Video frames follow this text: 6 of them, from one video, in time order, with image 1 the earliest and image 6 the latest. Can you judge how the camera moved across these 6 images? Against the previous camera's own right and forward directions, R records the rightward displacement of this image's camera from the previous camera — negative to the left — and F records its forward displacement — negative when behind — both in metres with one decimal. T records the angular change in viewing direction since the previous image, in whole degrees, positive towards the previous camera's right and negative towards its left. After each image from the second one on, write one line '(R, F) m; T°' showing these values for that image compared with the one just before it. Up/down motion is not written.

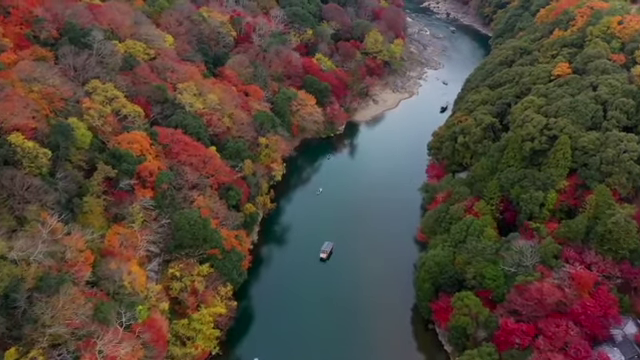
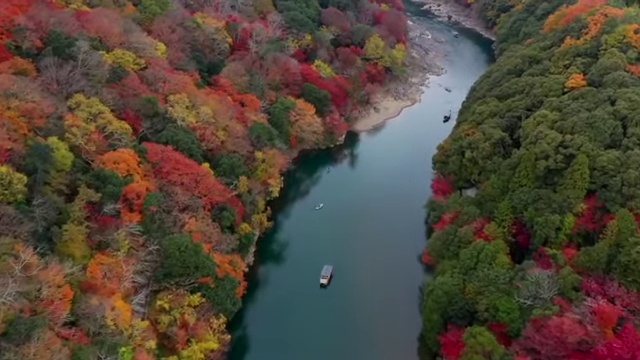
(-0.1, +2.1) m; 0°
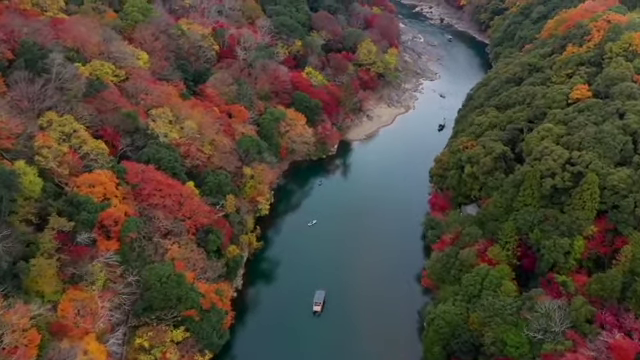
(-0.1, +2.0) m; +1°
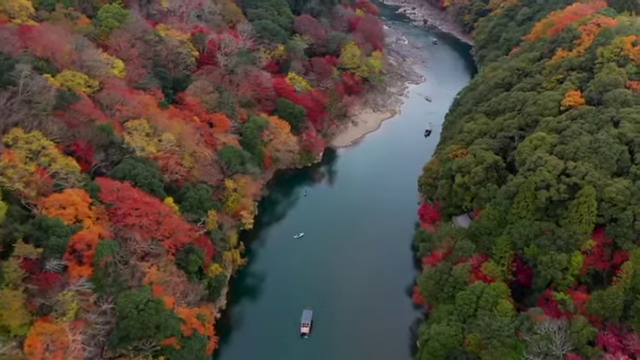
(-0.1, +1.4) m; +2°
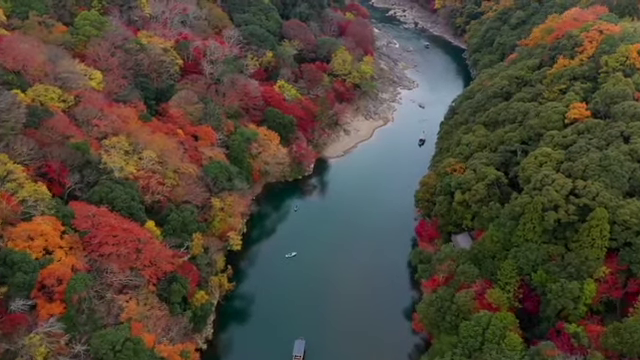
(-0.1, +2.0) m; +1°
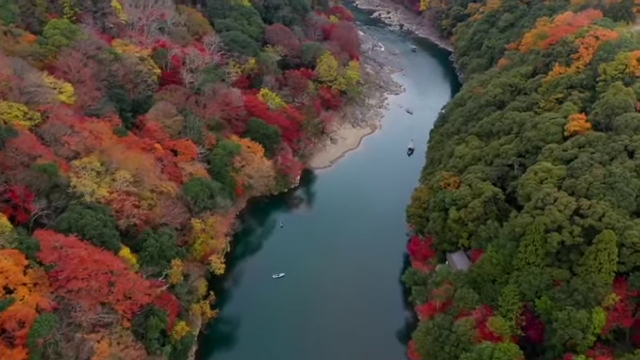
(-0.1, +1.9) m; +1°
